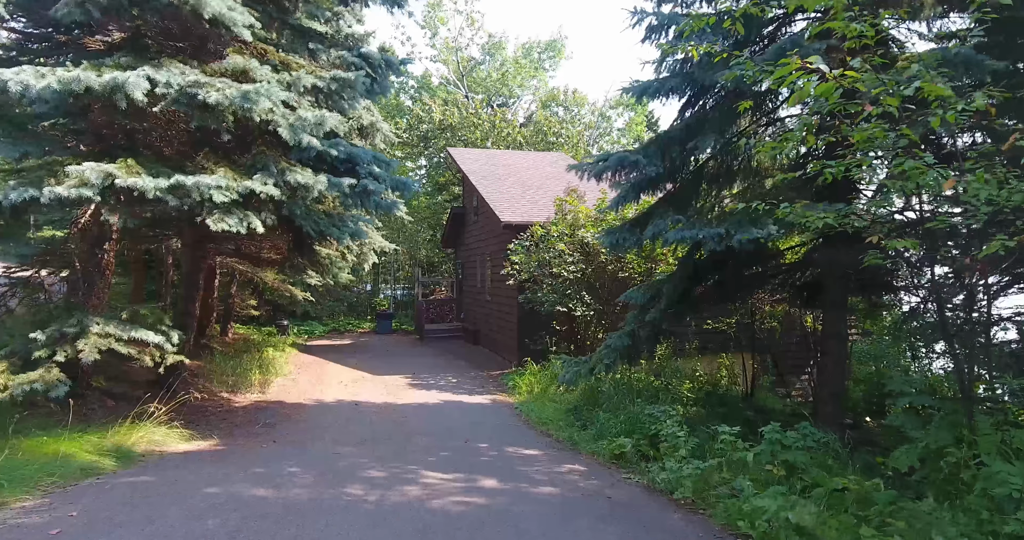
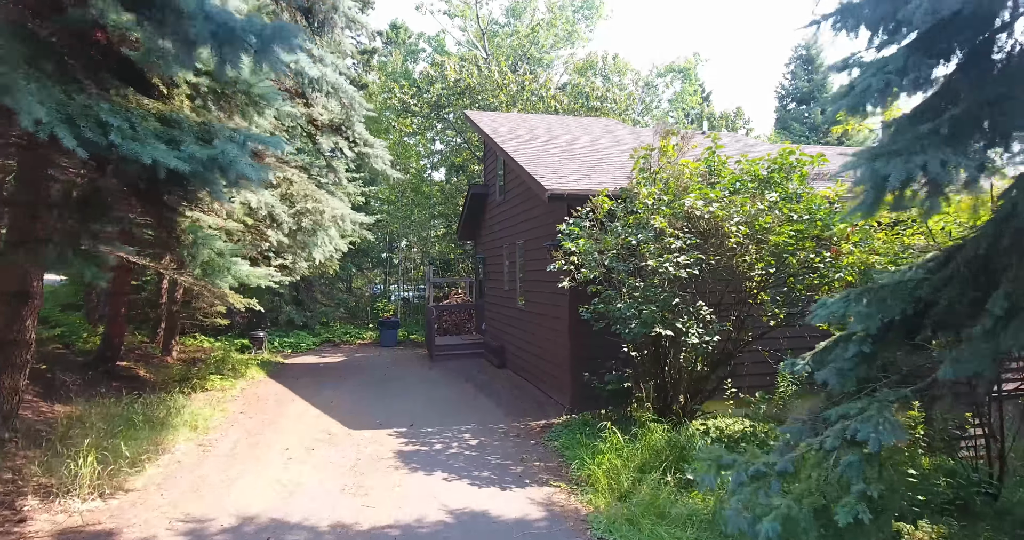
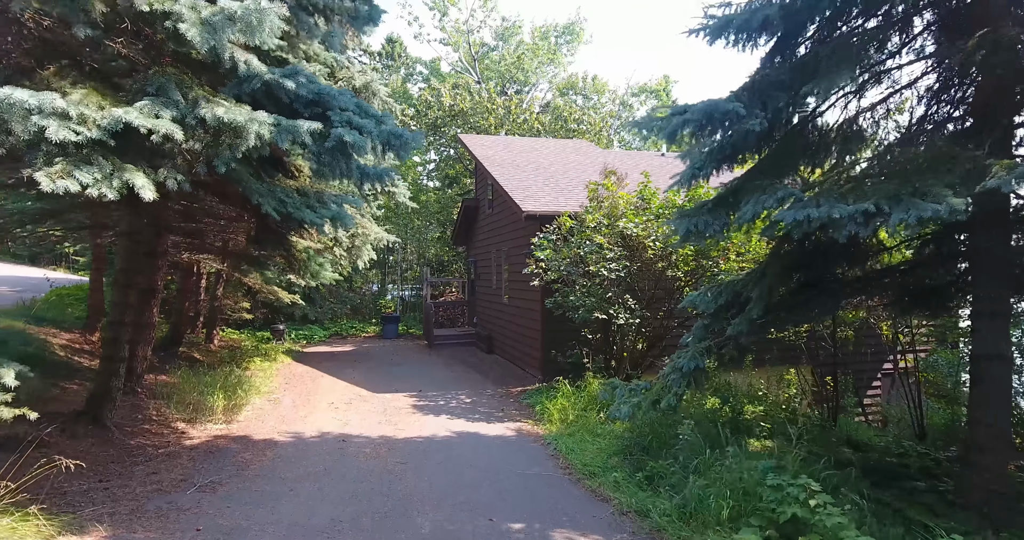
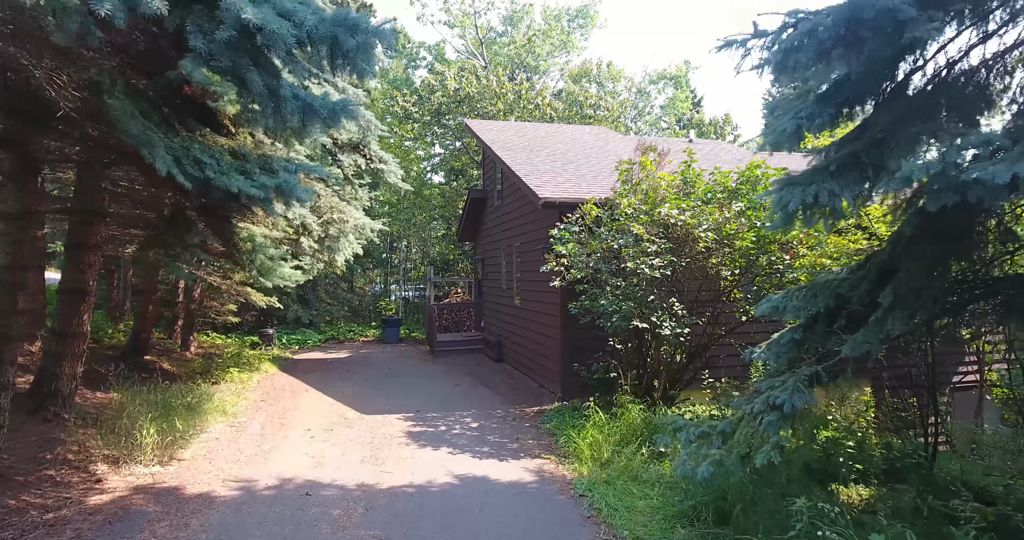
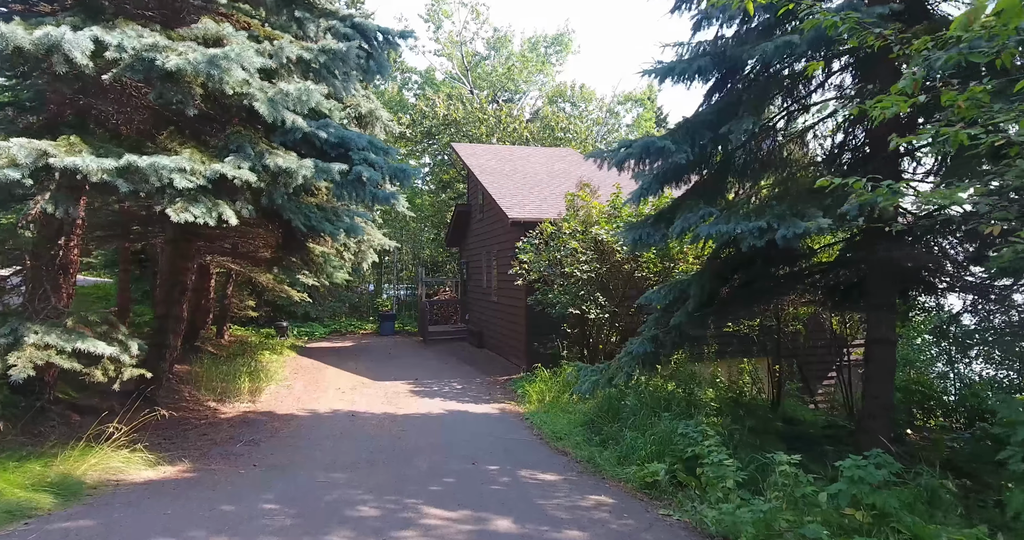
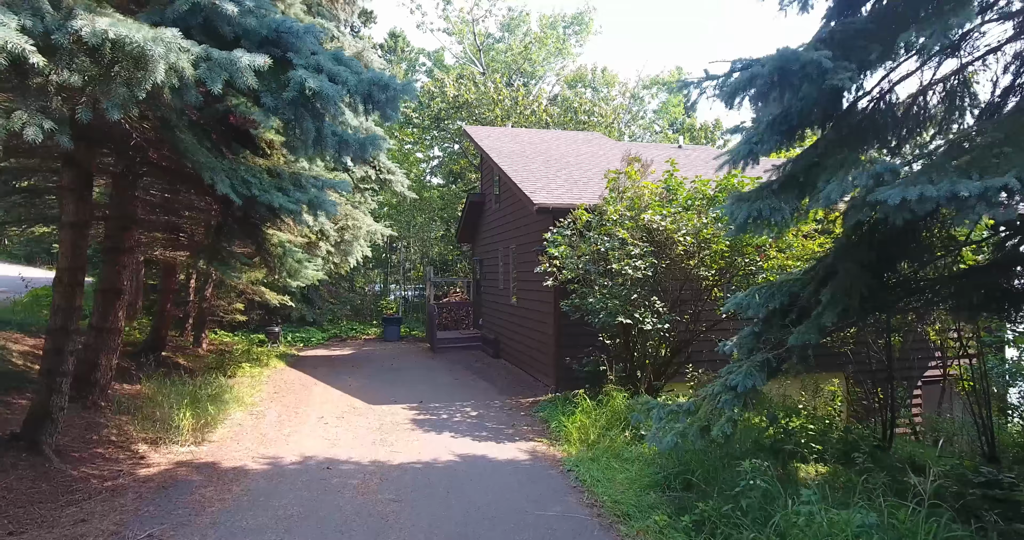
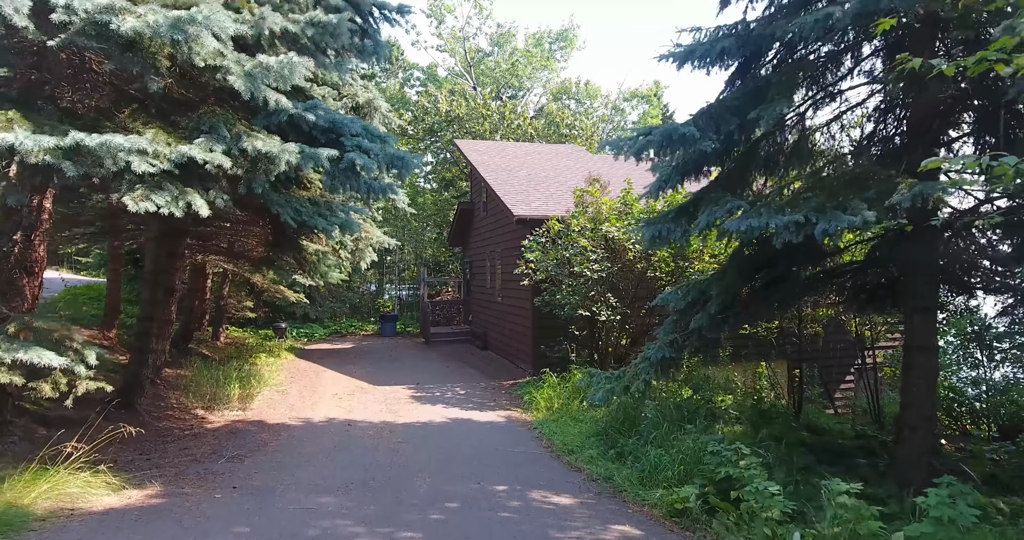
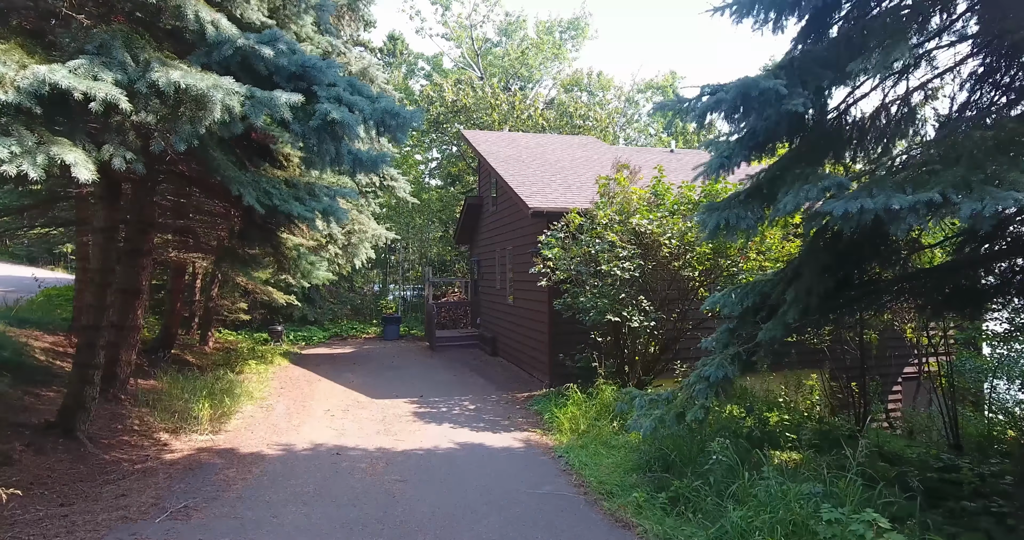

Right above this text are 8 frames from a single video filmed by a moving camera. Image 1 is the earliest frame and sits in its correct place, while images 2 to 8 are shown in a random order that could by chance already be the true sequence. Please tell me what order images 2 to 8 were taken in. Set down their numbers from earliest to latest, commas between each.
5, 7, 3, 8, 6, 4, 2
